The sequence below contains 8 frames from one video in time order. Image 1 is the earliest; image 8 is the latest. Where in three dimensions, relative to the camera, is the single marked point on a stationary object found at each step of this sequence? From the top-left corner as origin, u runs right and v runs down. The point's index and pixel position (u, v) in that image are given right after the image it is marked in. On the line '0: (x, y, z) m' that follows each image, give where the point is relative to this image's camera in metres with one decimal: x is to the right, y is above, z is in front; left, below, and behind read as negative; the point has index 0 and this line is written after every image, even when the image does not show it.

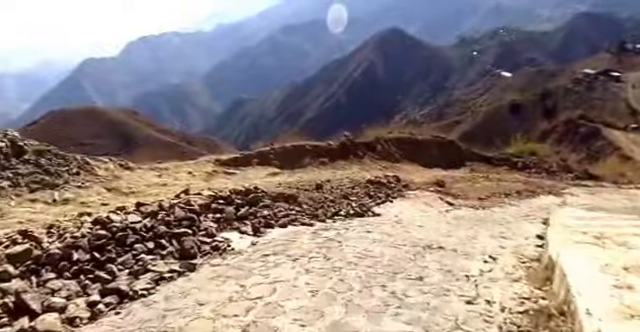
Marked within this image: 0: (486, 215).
0: (+4.8, -1.4, +15.3) m
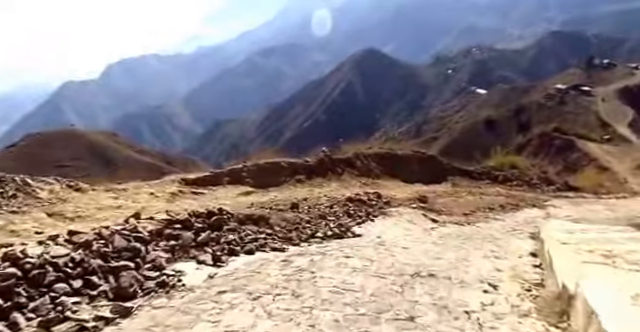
0: (+4.1, -1.8, +14.3) m
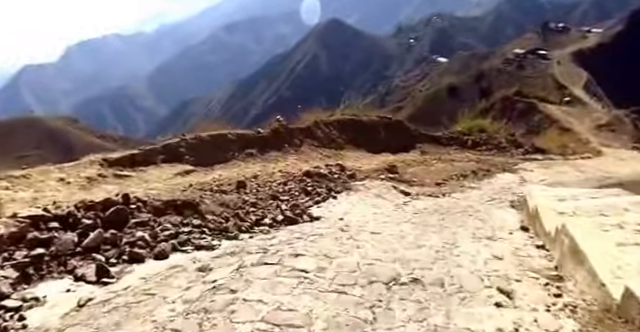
0: (+3.1, -0.9, +12.5) m
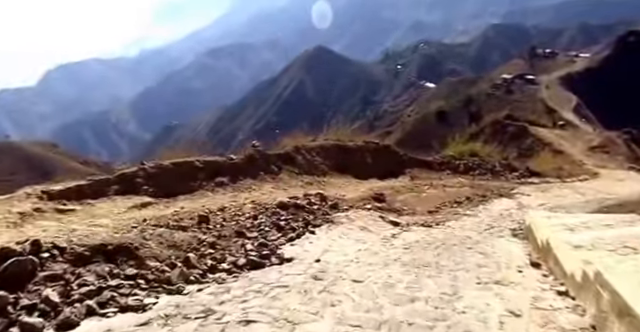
0: (+2.6, -1.4, +11.1) m
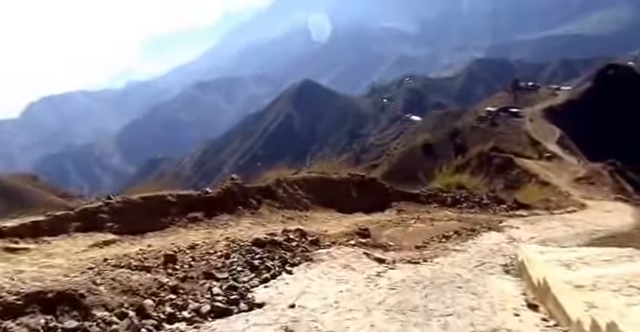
0: (+2.2, -2.1, +10.3) m
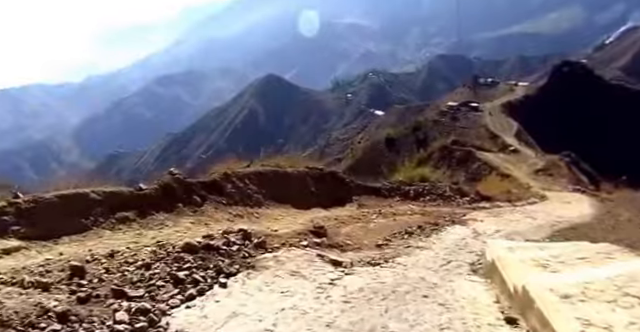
0: (+1.3, -1.9, +9.1) m
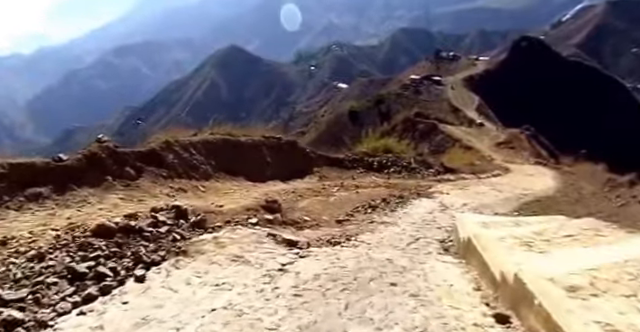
0: (+0.6, -1.4, +7.7) m
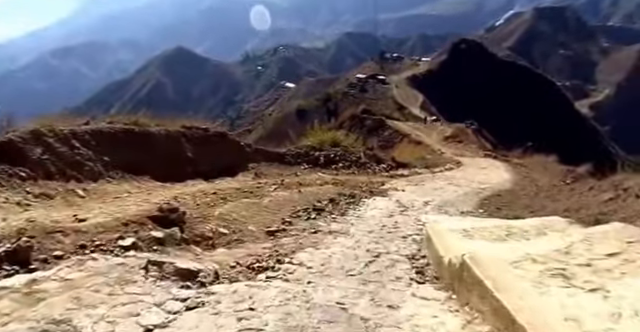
0: (-0.2, -1.3, +4.6) m
